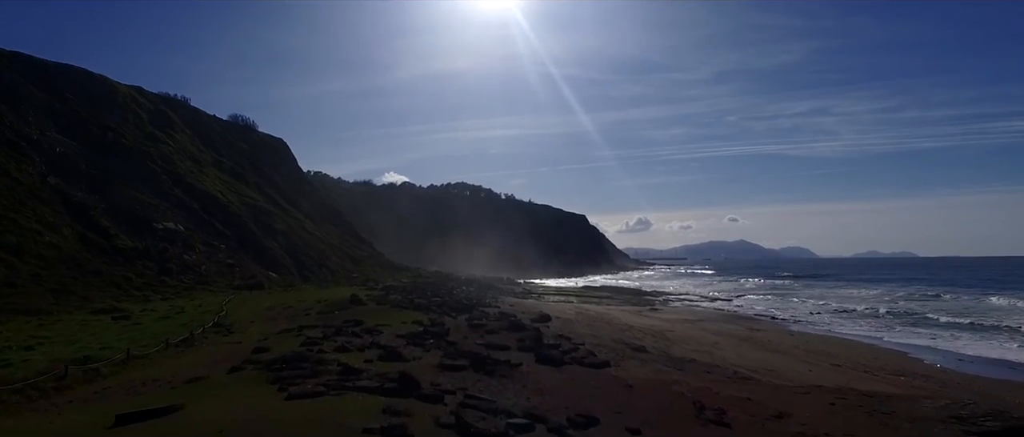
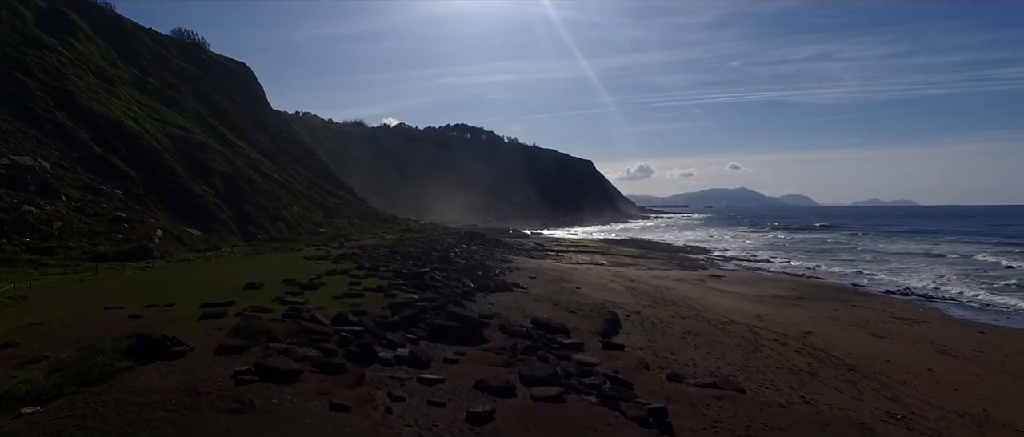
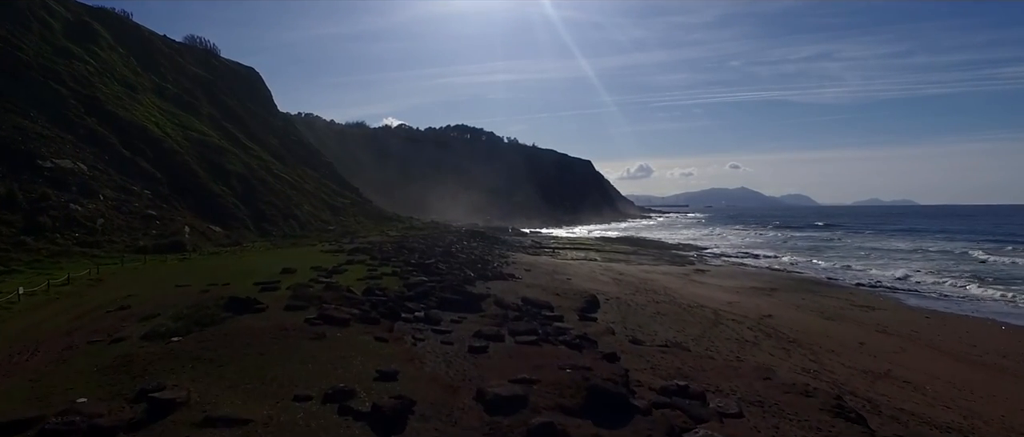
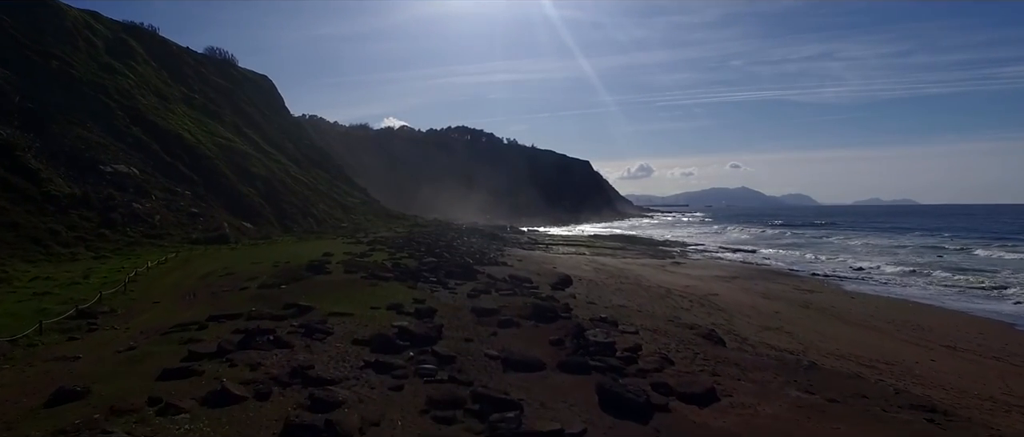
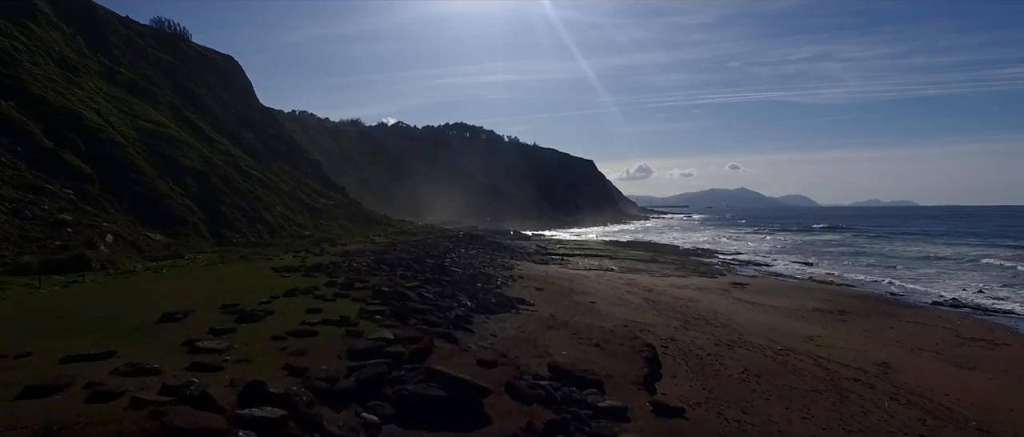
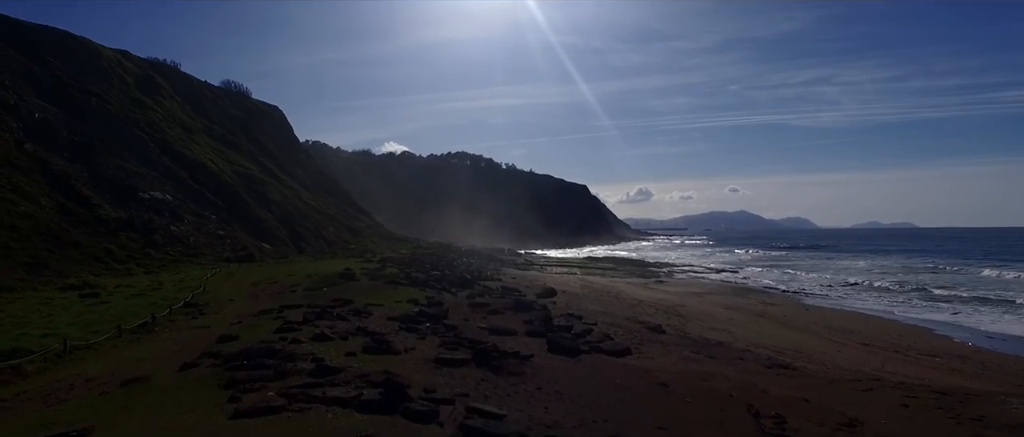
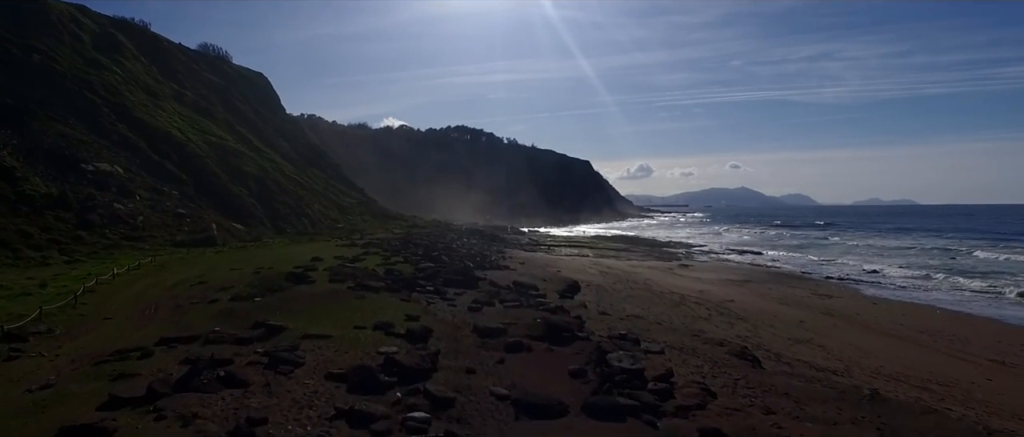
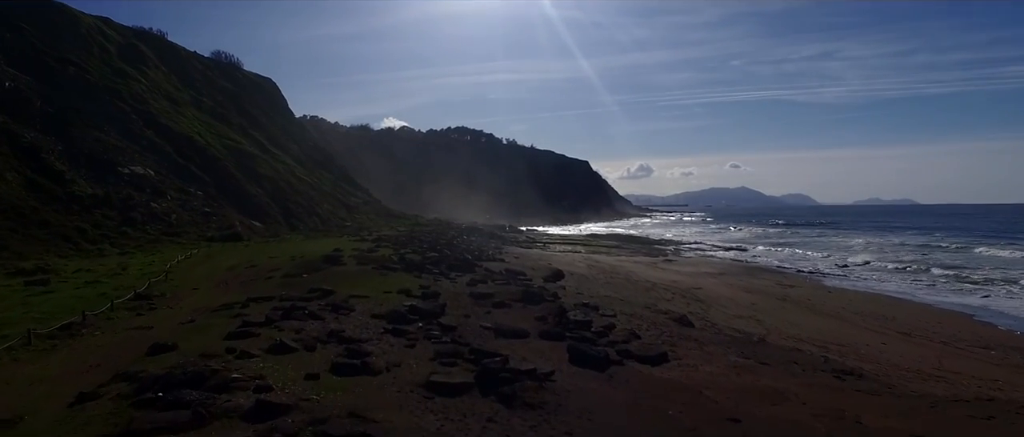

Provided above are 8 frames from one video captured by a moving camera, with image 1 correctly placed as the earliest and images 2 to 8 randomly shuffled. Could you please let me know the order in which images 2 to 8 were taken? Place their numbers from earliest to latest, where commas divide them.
6, 8, 4, 7, 3, 2, 5
